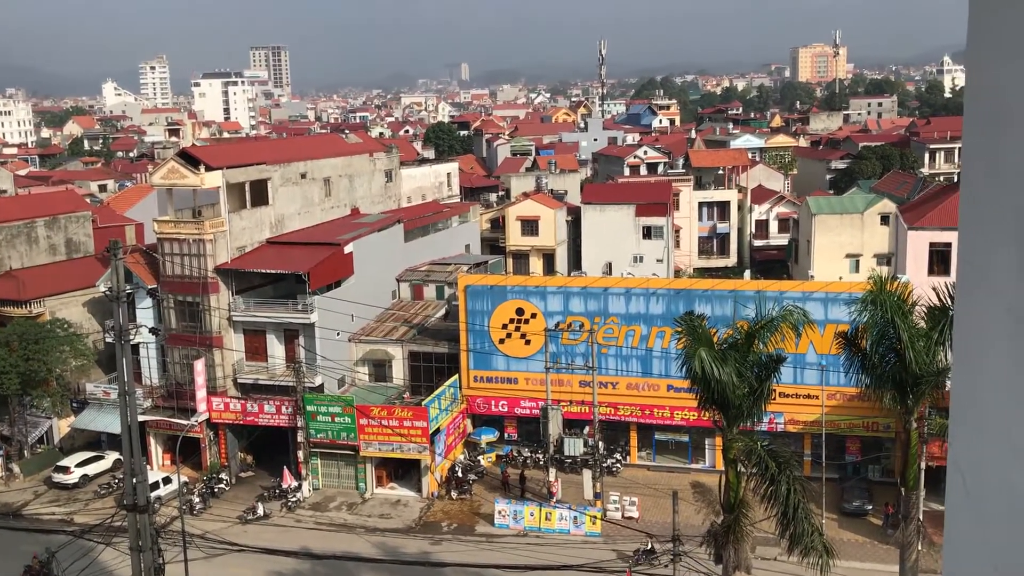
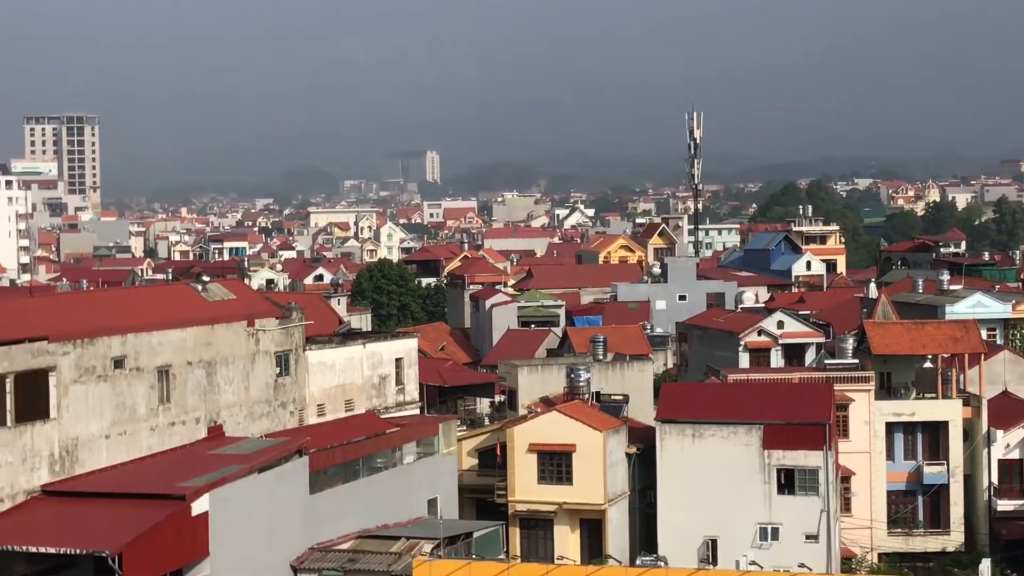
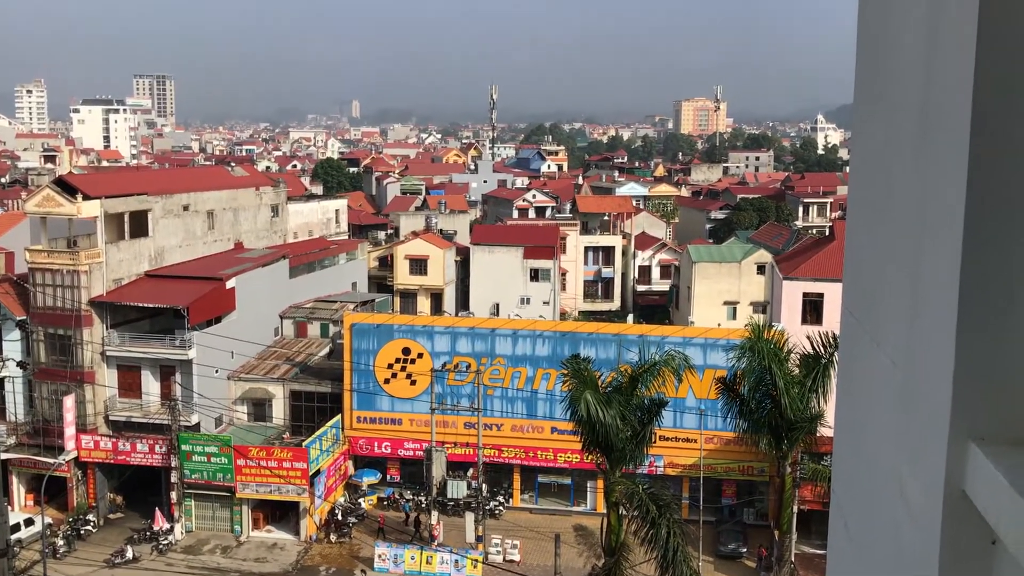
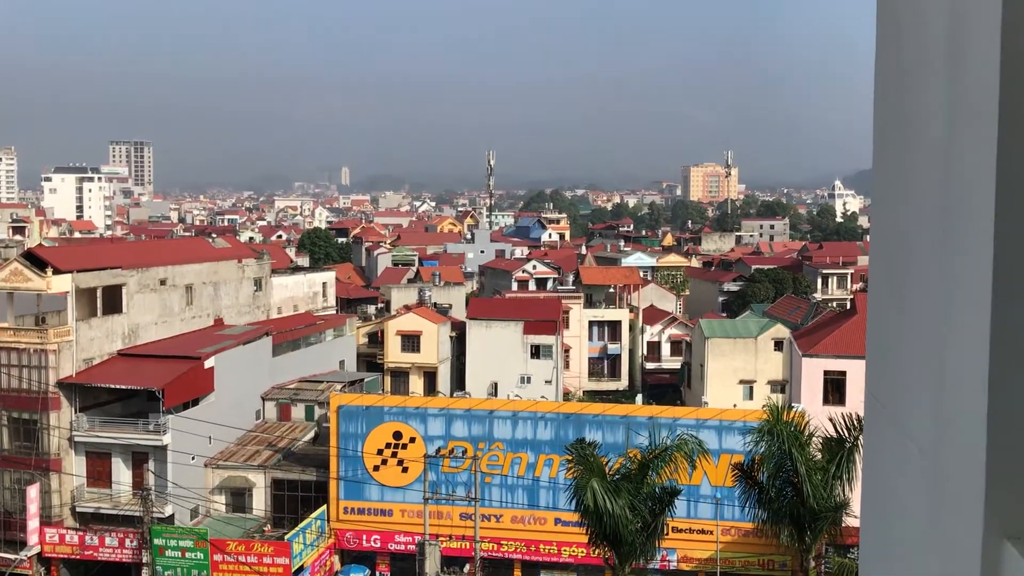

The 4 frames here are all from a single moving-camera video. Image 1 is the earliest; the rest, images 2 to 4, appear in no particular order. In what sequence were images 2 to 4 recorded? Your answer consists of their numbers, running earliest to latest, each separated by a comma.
3, 4, 2
